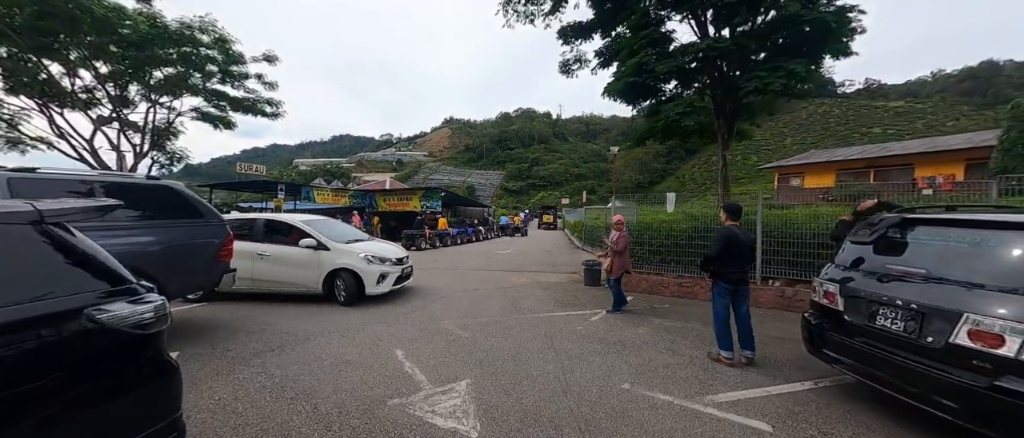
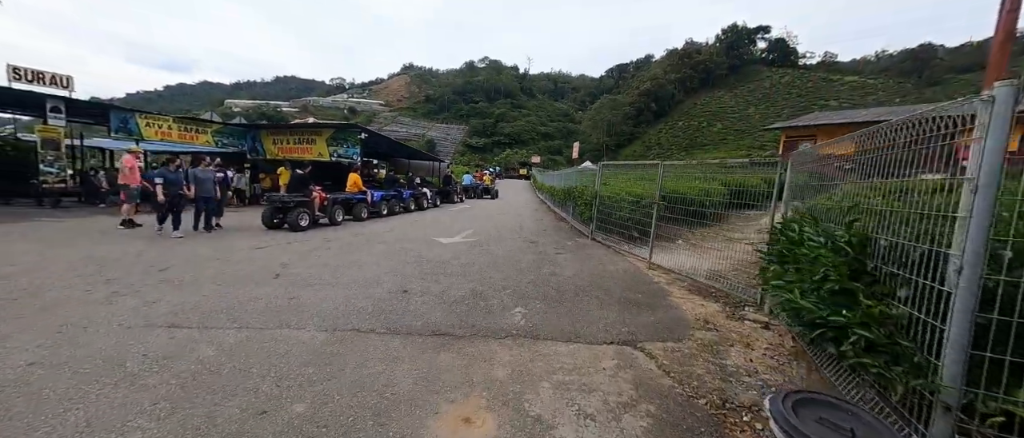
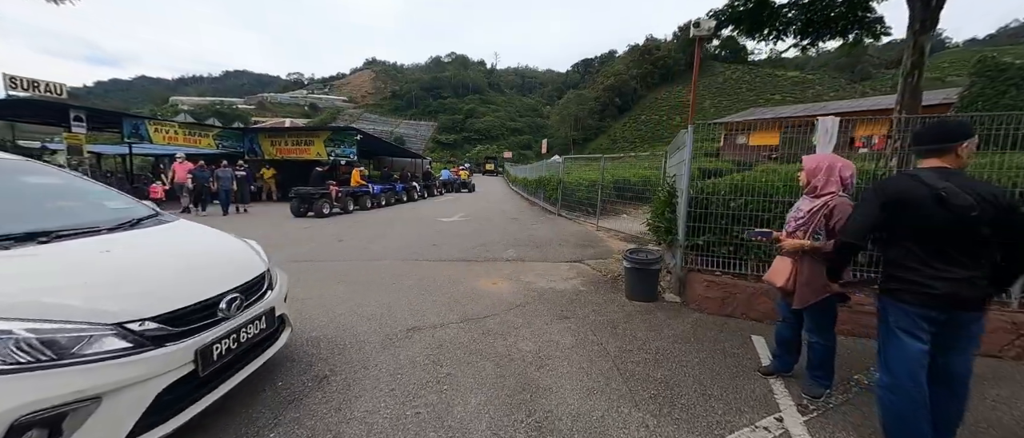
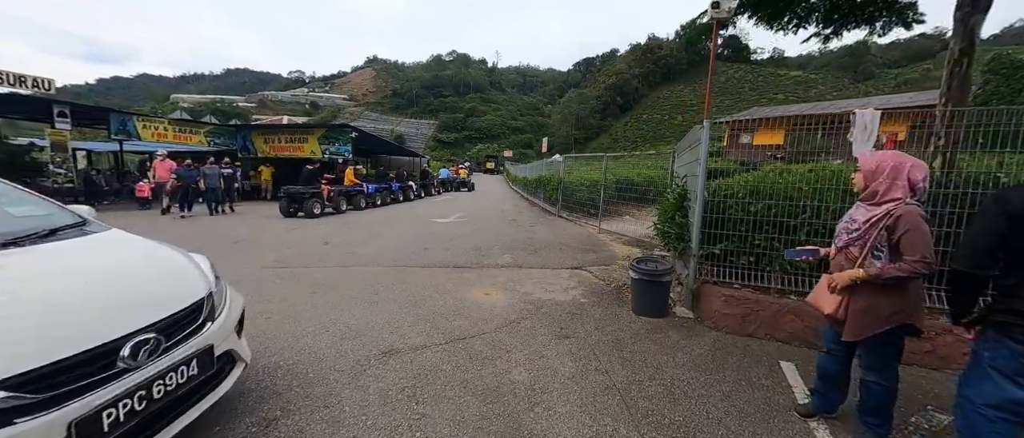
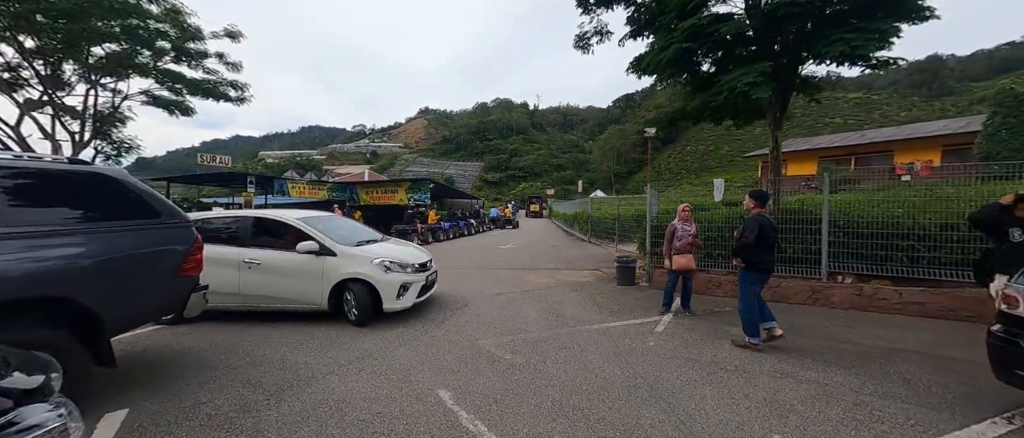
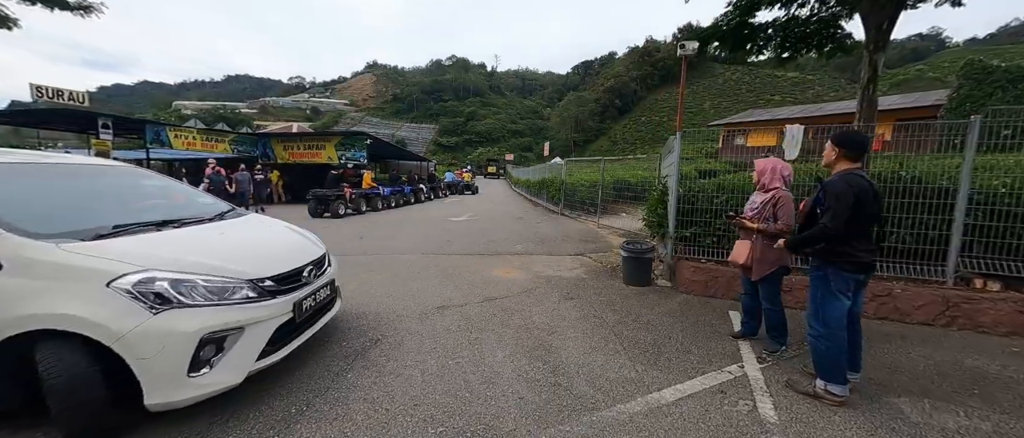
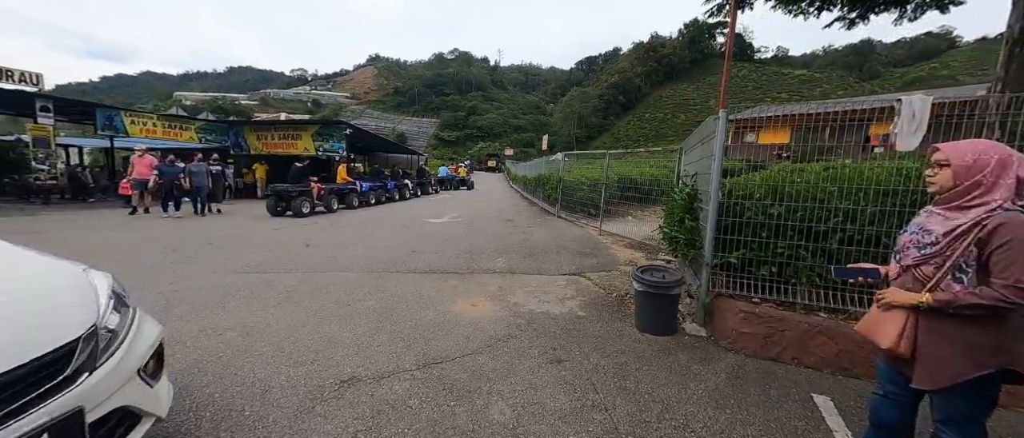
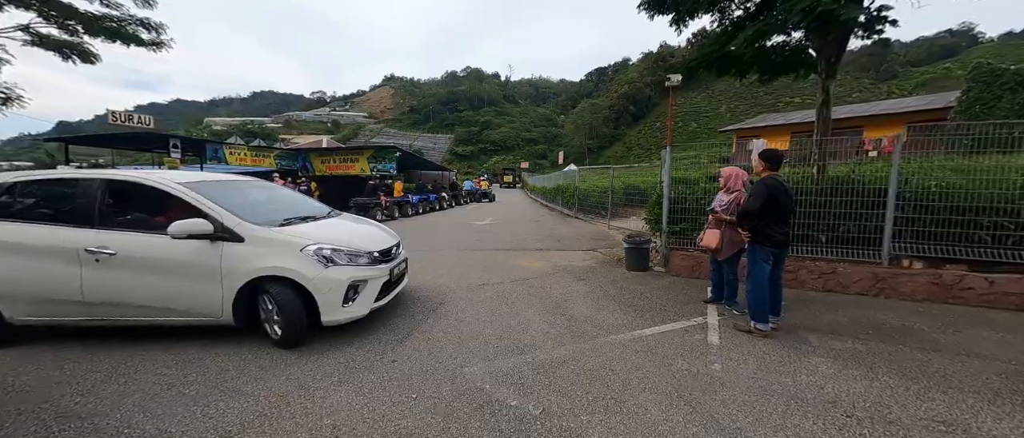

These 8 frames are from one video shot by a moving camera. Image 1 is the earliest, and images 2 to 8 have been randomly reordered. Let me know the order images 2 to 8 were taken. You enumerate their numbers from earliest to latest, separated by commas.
5, 8, 6, 3, 4, 7, 2
